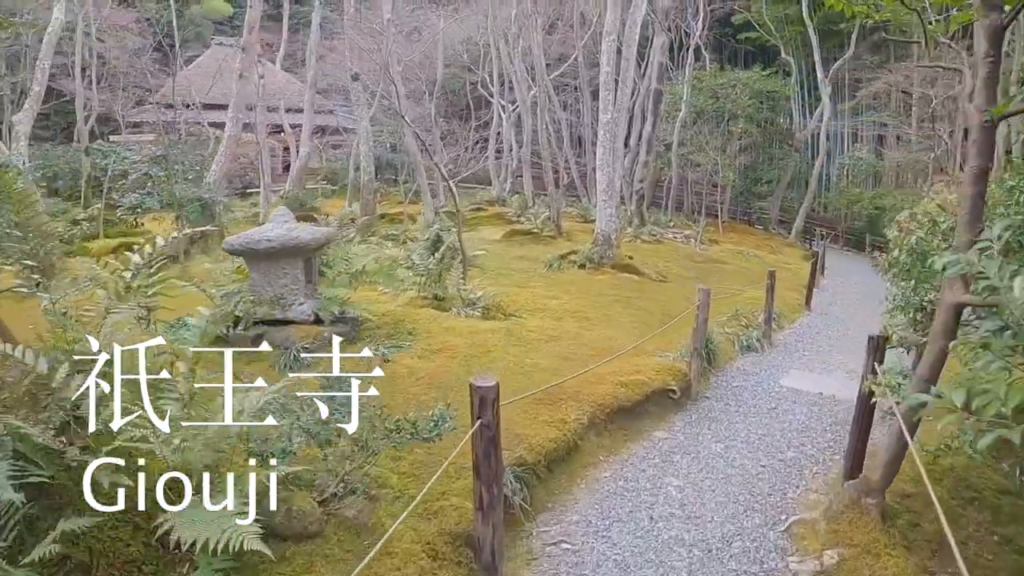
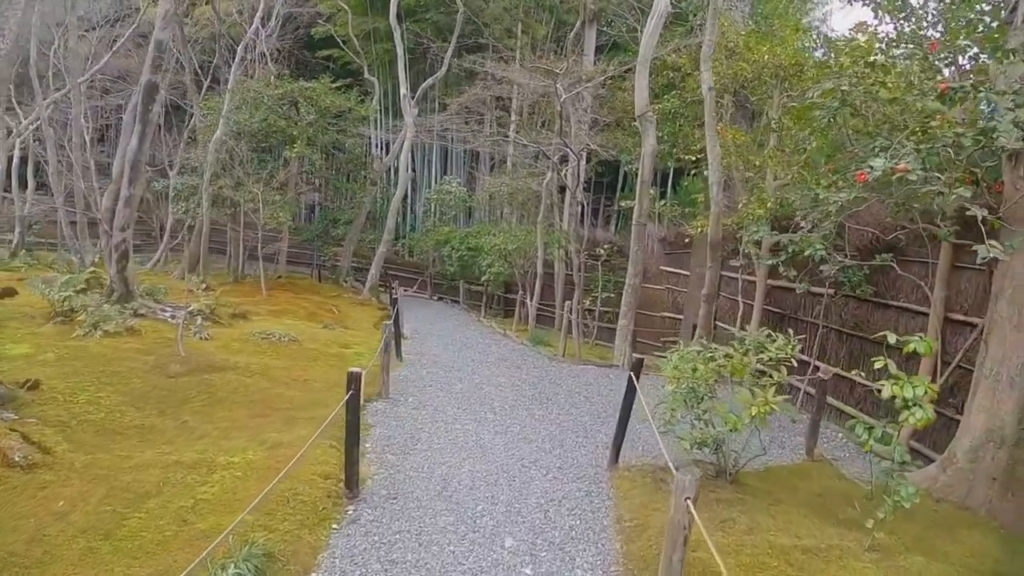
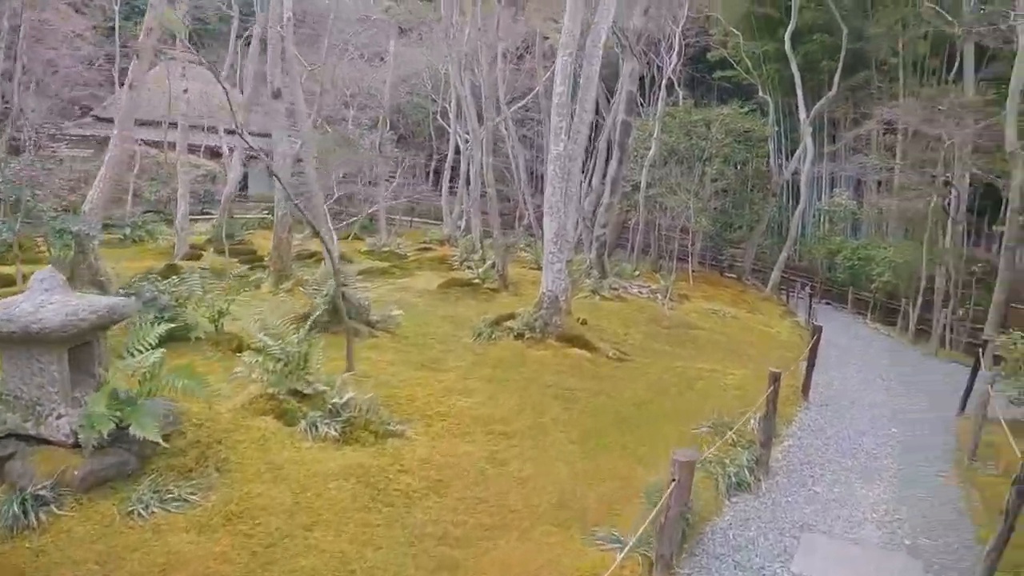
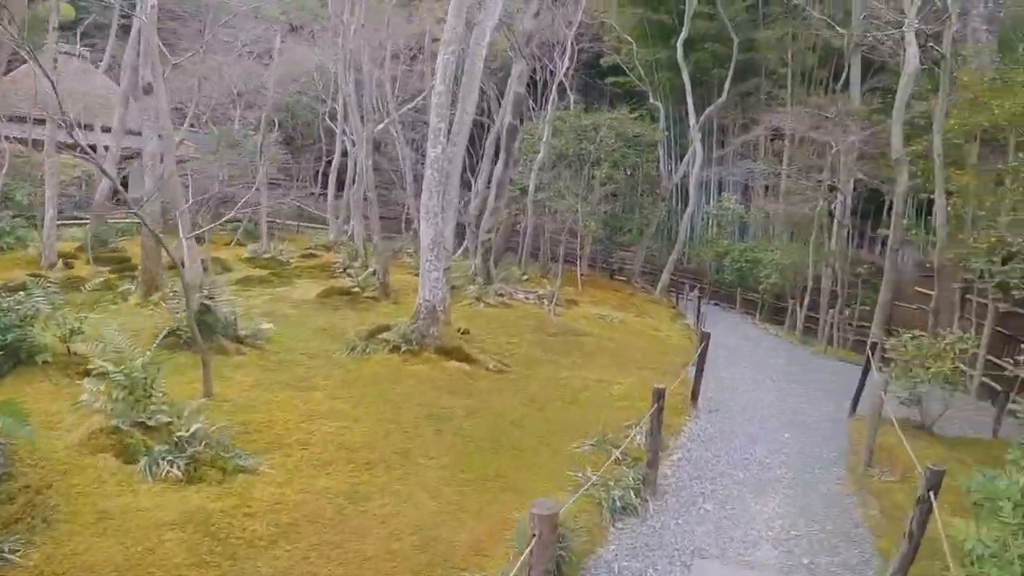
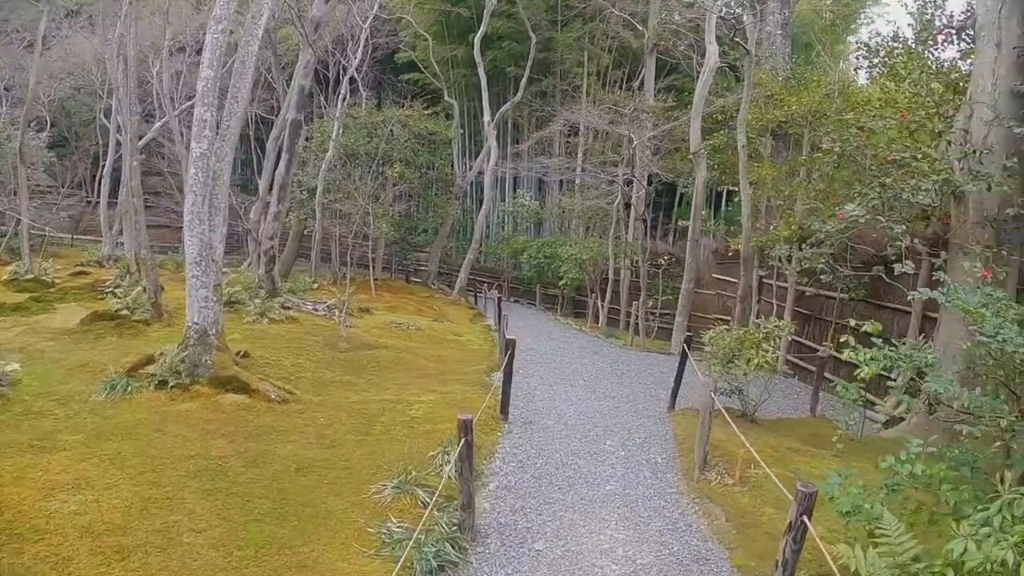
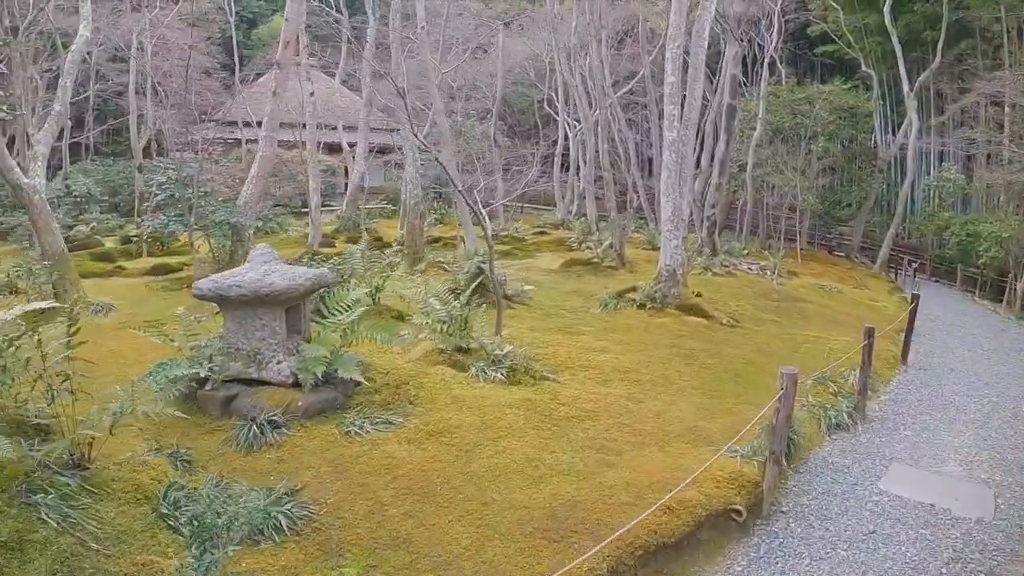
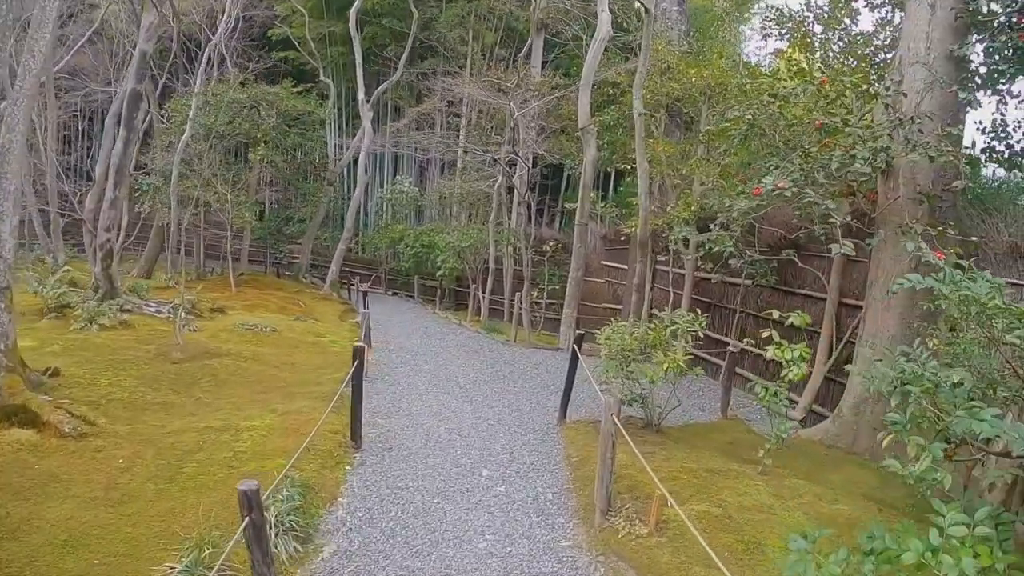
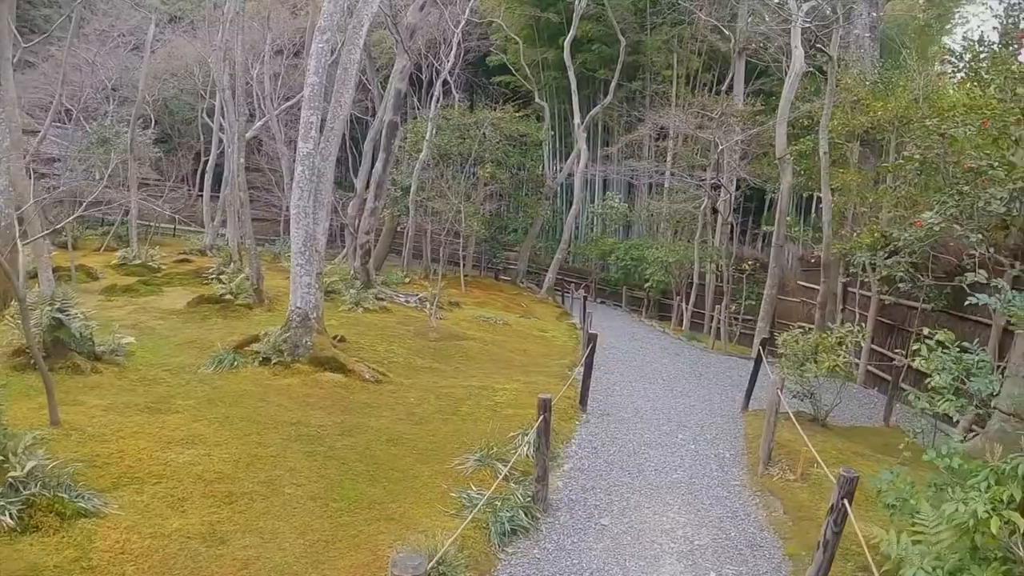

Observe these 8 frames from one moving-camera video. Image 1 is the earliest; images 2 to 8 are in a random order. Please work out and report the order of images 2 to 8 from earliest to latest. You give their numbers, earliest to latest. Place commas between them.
6, 3, 4, 8, 5, 7, 2
